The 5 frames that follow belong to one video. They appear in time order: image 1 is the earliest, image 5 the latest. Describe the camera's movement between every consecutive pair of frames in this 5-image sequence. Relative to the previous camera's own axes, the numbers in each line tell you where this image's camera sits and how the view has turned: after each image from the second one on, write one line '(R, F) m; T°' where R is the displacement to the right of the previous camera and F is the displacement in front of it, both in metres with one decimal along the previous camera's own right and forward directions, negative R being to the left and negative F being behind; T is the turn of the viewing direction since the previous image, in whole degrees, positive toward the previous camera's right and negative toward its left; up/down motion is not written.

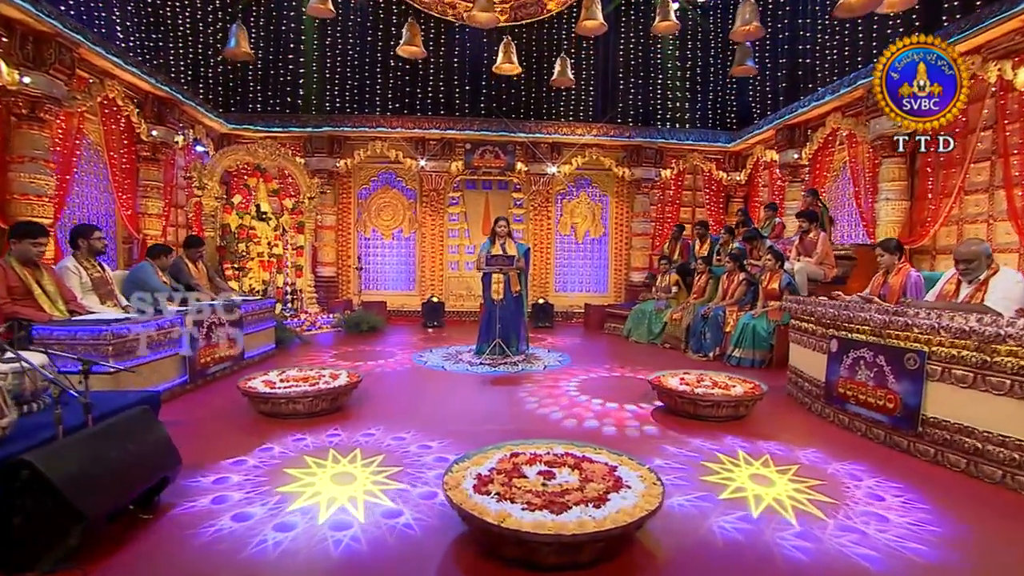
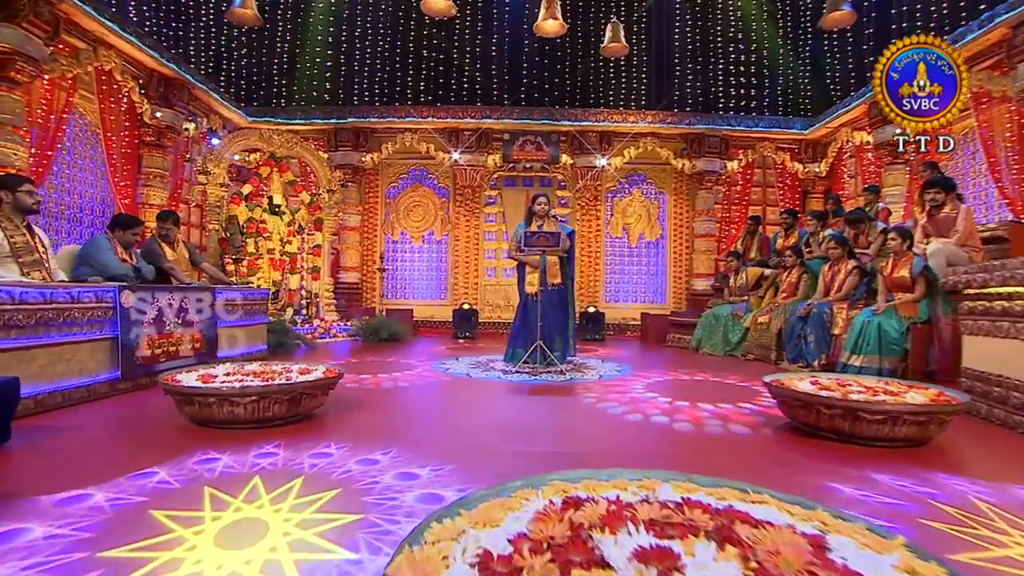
(0.0, +1.4) m; -4°
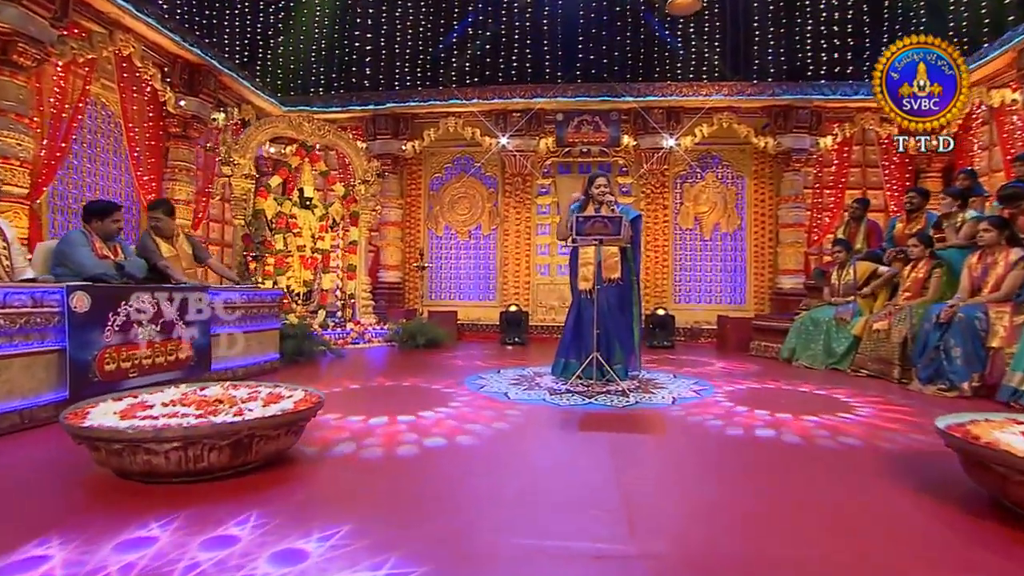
(+0.1, +1.1) m; -6°
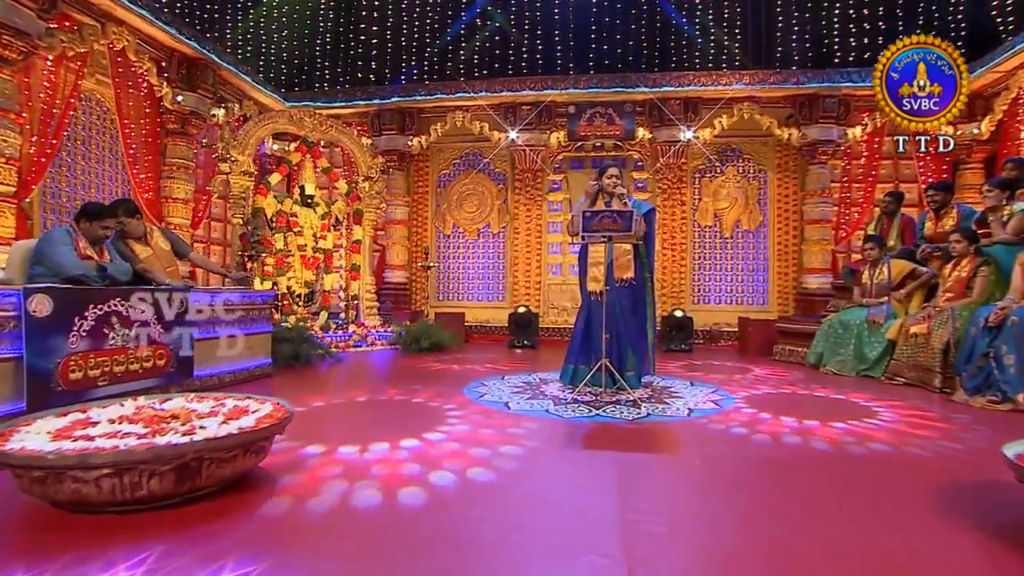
(+0.1, +0.4) m; -2°
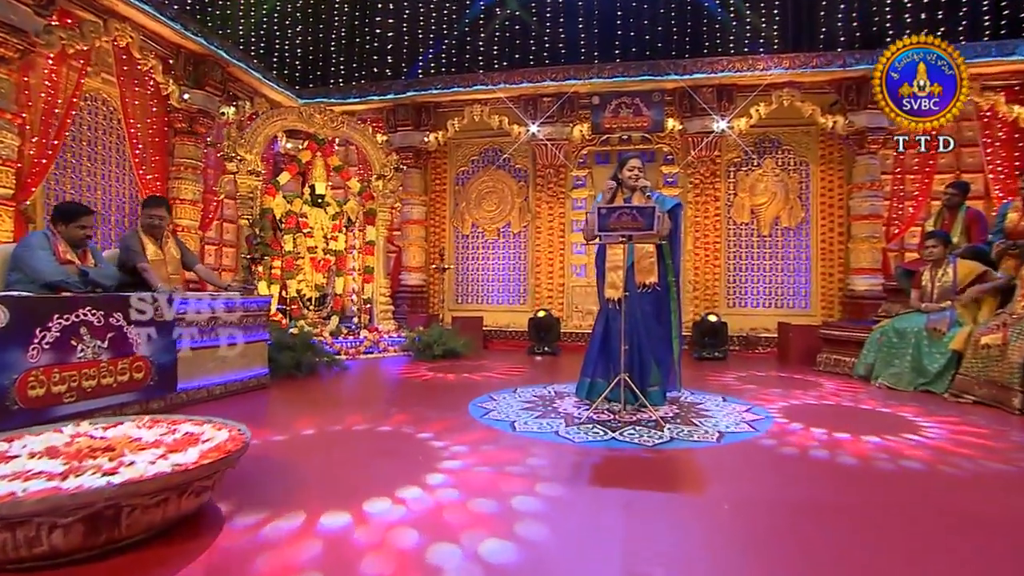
(+0.2, +0.5) m; -3°
